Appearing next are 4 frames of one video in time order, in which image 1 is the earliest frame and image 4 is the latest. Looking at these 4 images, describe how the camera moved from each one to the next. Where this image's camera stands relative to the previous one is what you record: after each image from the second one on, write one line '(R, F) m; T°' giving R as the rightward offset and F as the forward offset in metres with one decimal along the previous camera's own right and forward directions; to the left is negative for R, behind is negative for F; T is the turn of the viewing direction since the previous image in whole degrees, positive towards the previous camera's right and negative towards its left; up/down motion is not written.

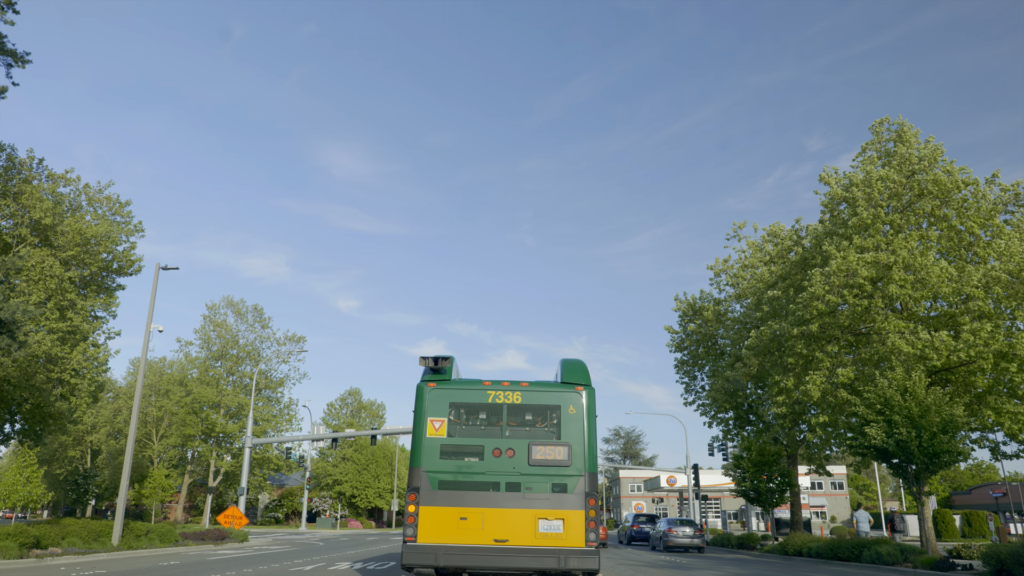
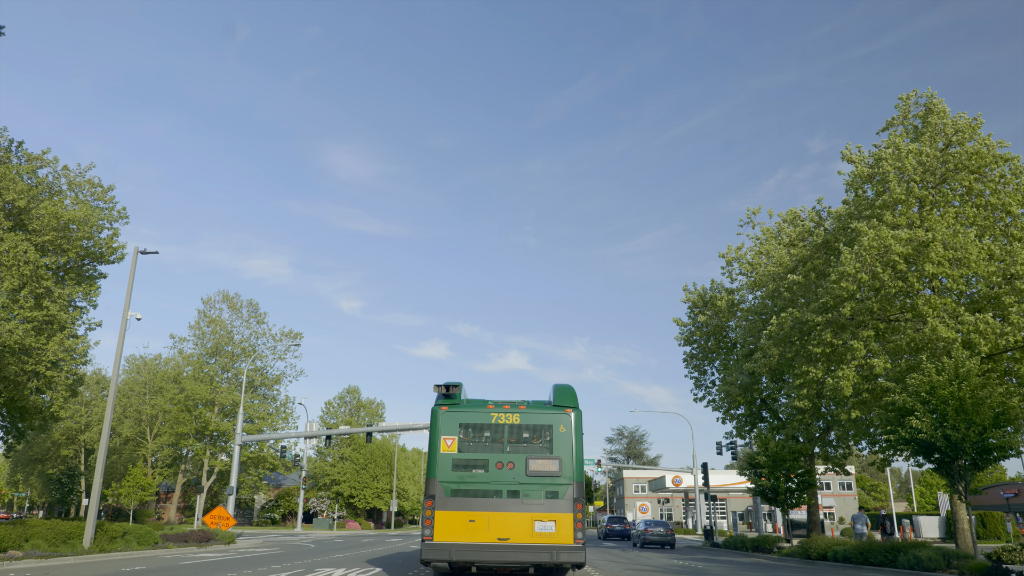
(0.0, +1.8) m; 0°
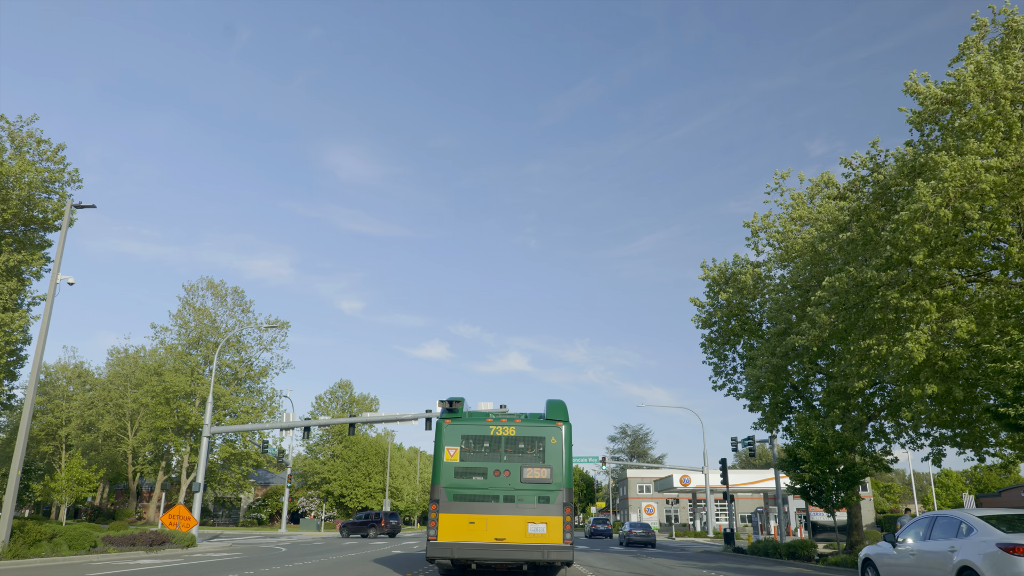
(+0.1, +3.8) m; 0°
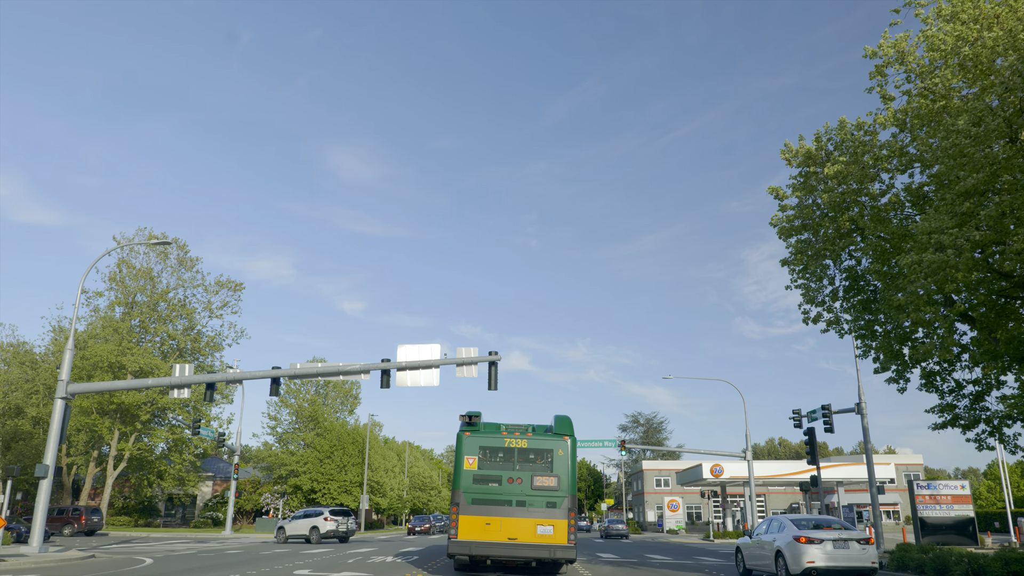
(+0.2, +11.0) m; 0°
